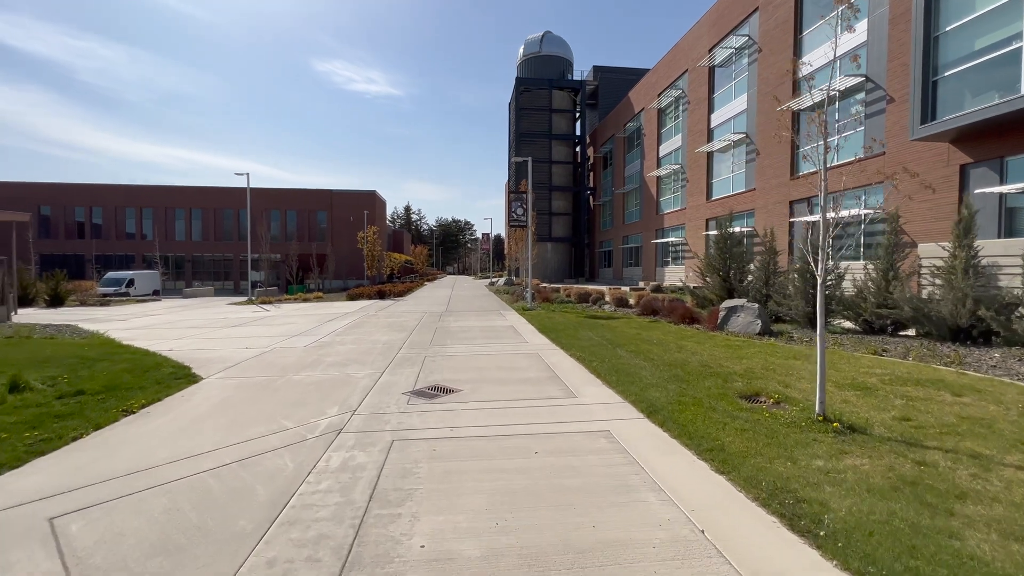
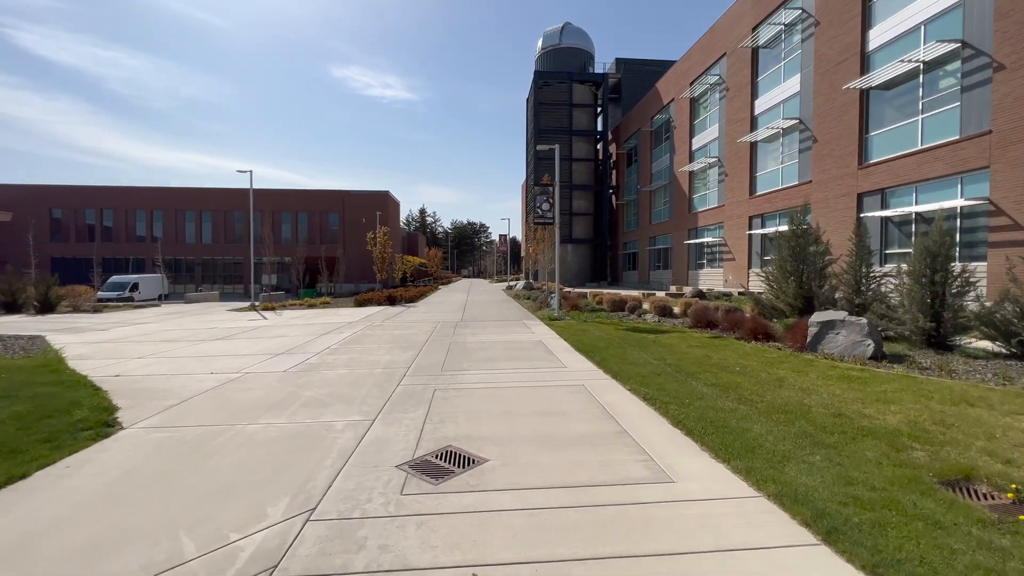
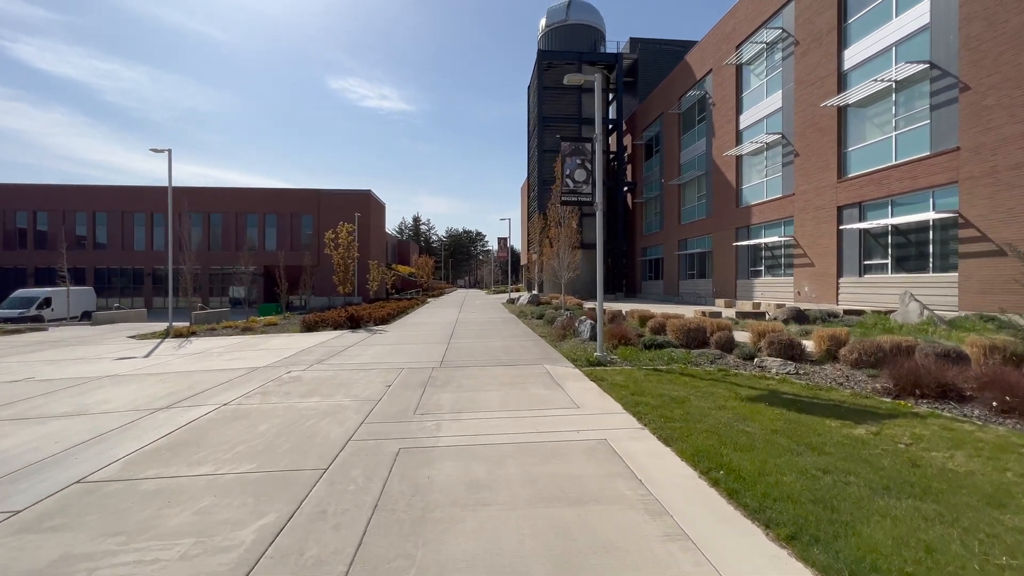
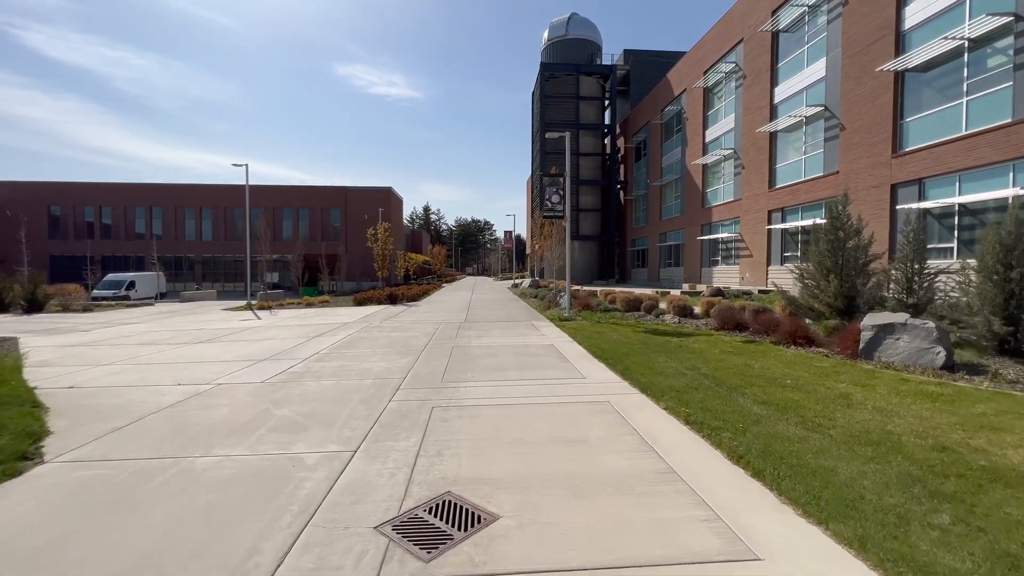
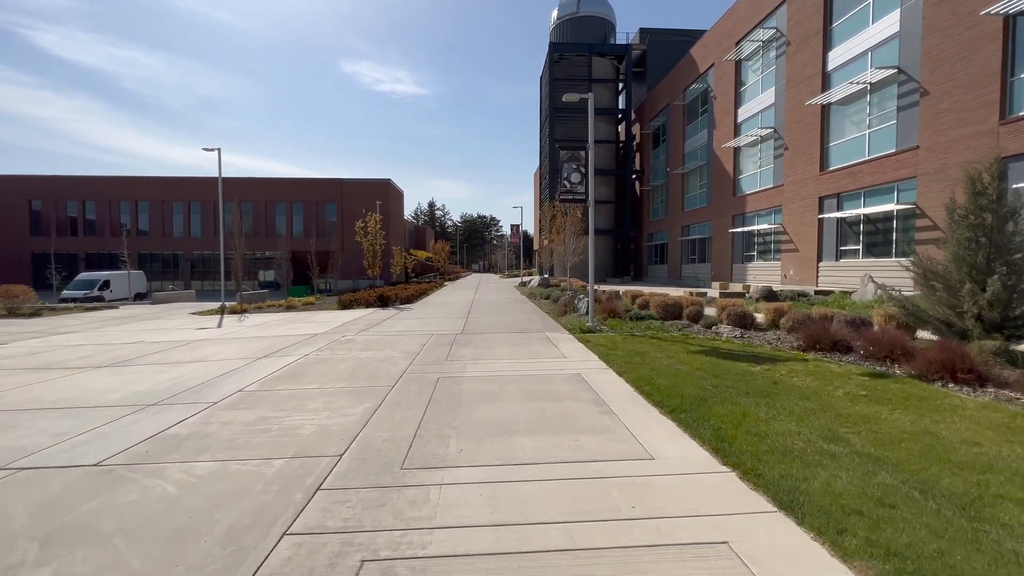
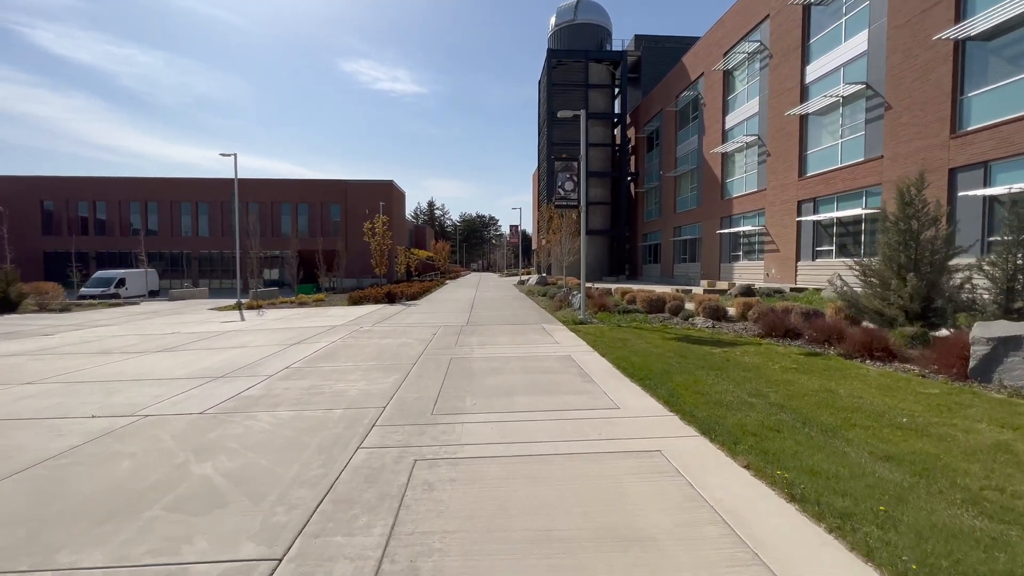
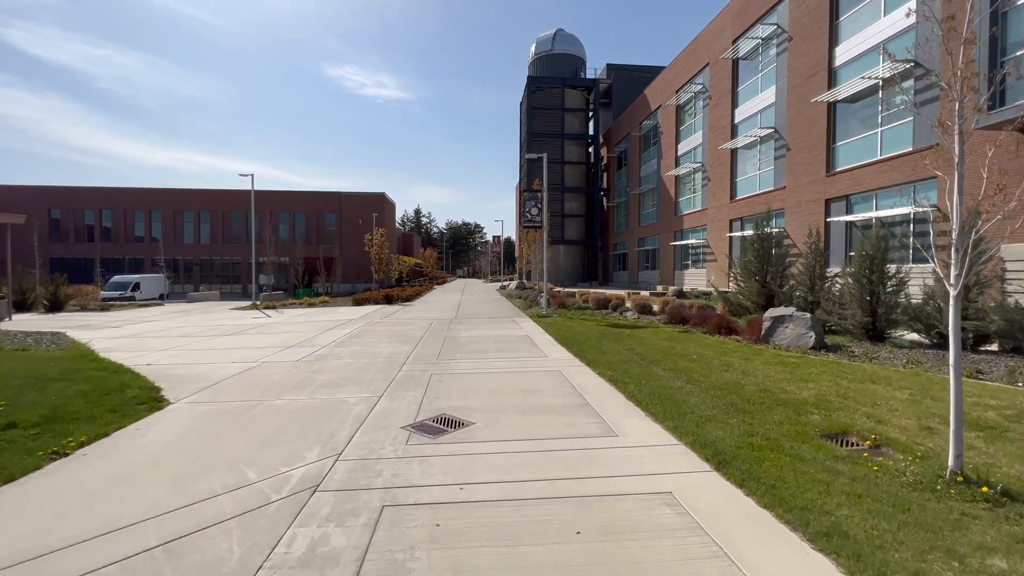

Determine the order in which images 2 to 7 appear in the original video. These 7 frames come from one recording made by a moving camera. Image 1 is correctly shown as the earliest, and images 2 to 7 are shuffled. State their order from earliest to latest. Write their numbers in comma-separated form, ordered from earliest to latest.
7, 2, 4, 6, 5, 3
